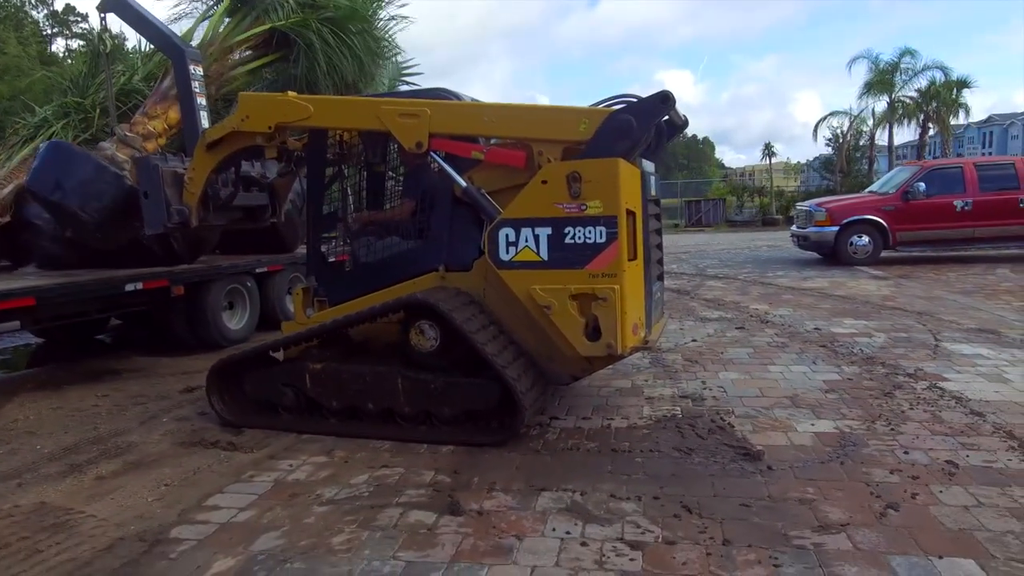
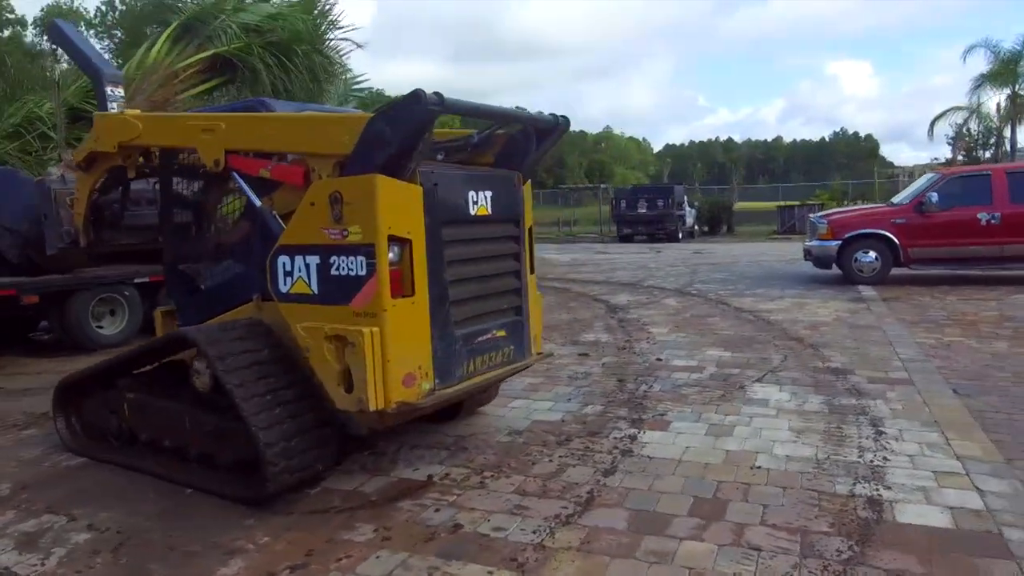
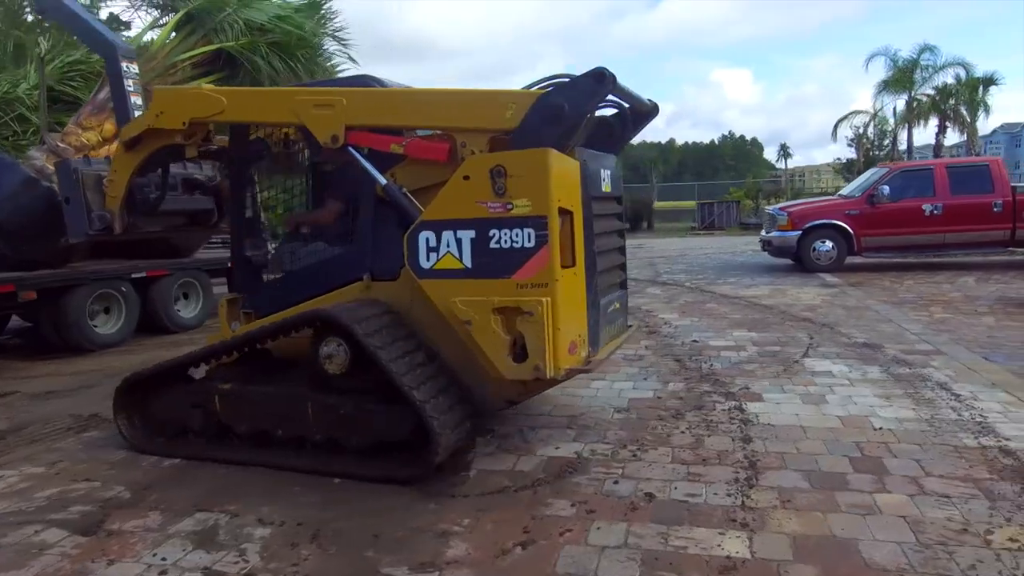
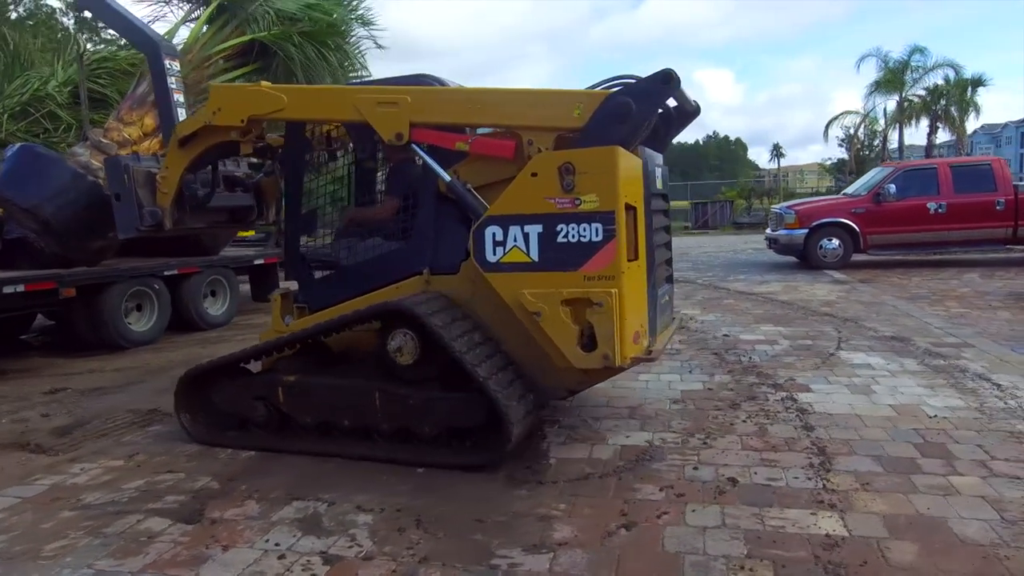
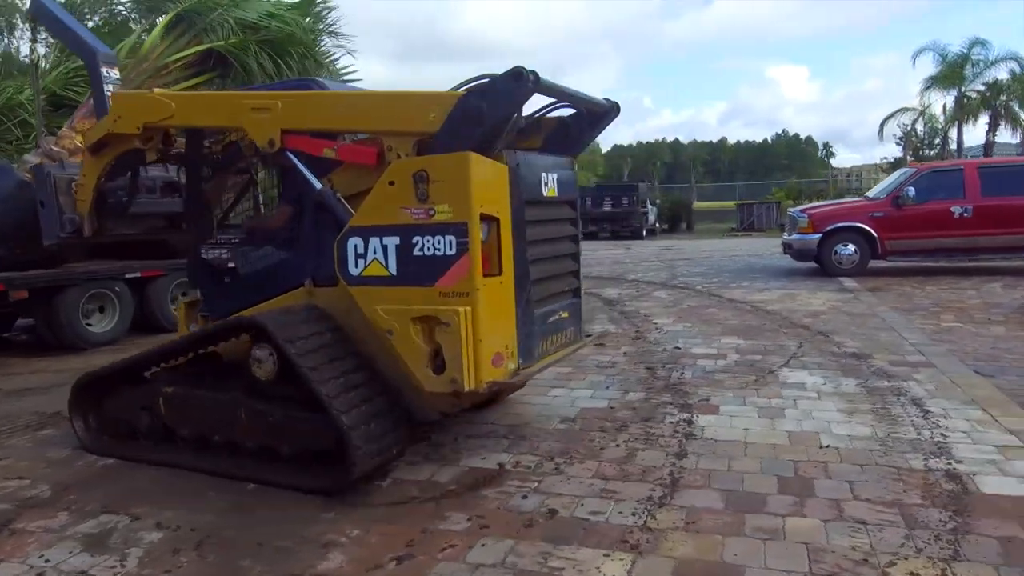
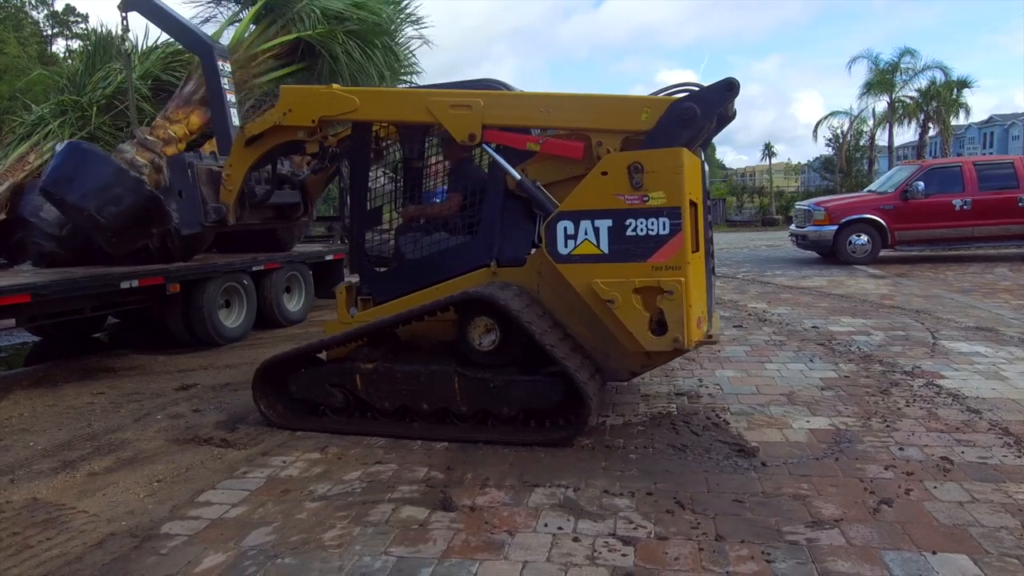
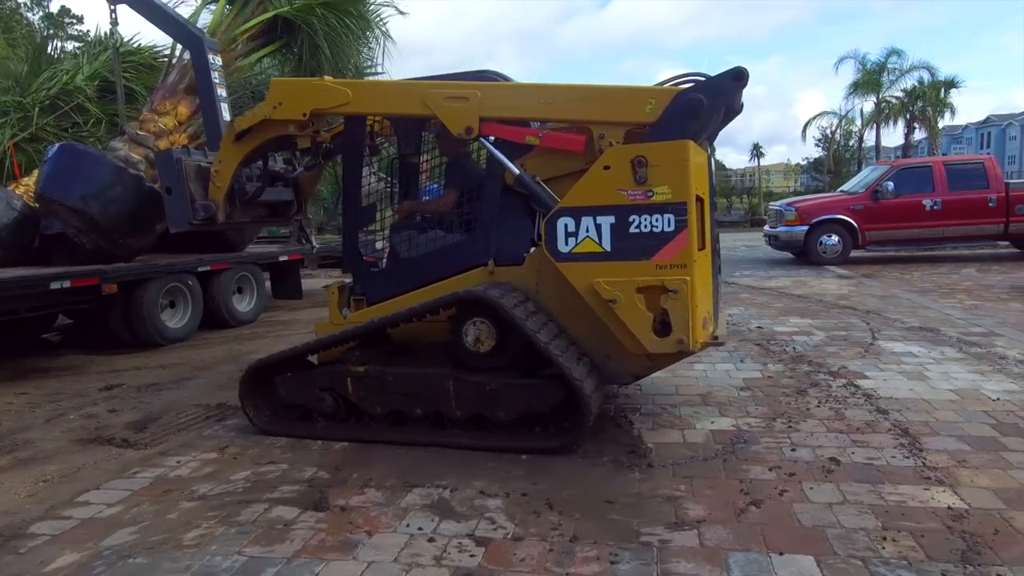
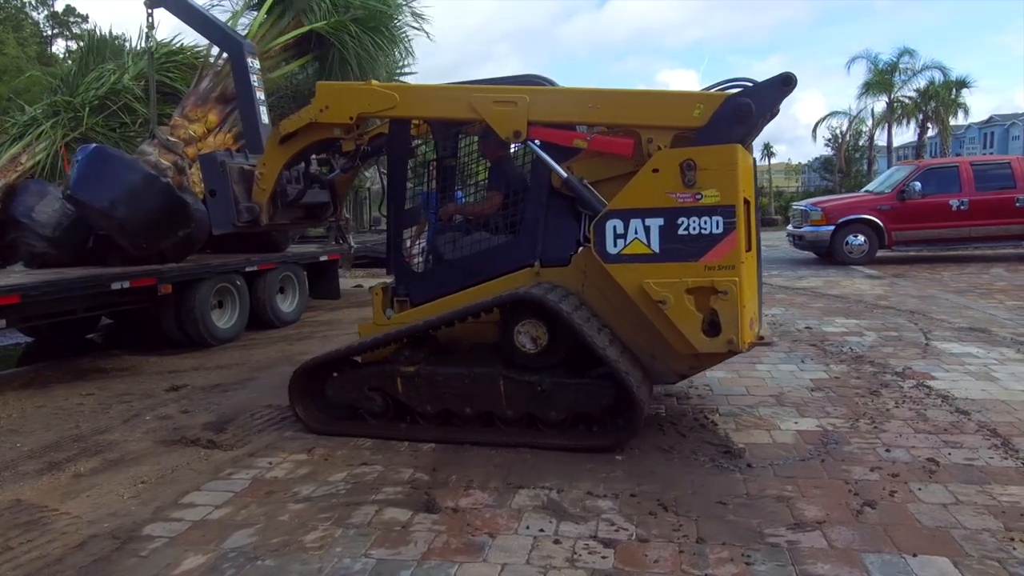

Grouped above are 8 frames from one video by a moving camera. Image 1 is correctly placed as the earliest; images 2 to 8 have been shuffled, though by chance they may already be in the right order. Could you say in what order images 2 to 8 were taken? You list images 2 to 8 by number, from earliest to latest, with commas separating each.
6, 8, 7, 4, 3, 5, 2
